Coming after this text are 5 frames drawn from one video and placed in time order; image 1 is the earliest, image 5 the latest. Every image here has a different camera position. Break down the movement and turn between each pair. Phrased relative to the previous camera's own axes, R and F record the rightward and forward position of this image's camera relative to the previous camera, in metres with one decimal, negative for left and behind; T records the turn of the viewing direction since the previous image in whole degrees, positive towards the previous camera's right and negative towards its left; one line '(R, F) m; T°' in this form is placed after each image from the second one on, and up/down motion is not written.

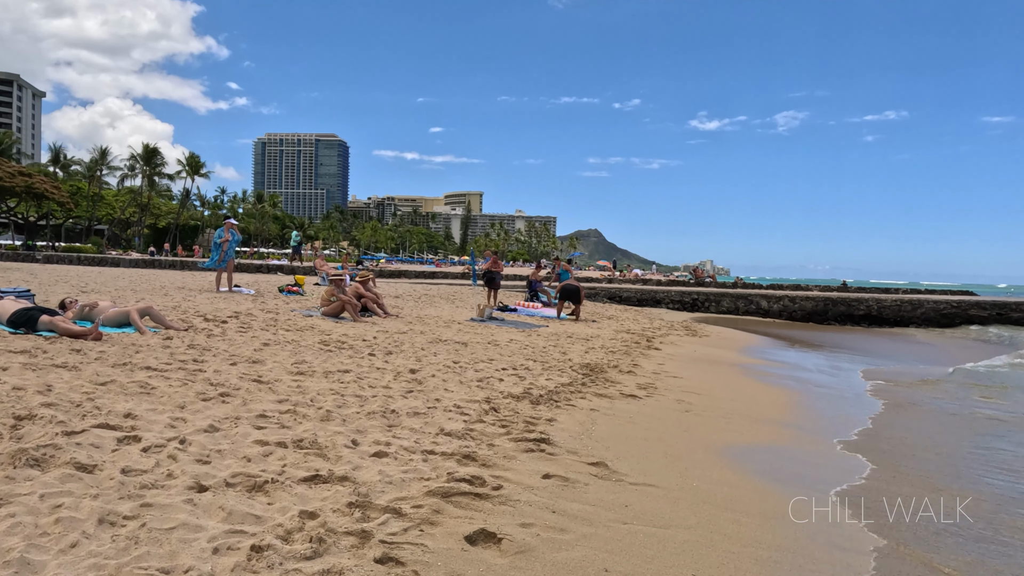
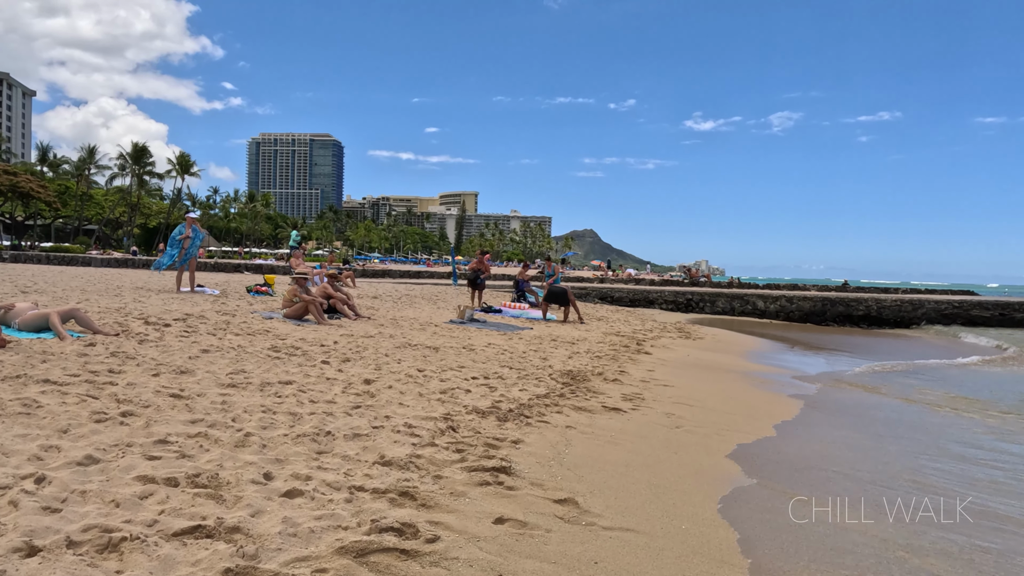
(+0.2, +0.8) m; 0°
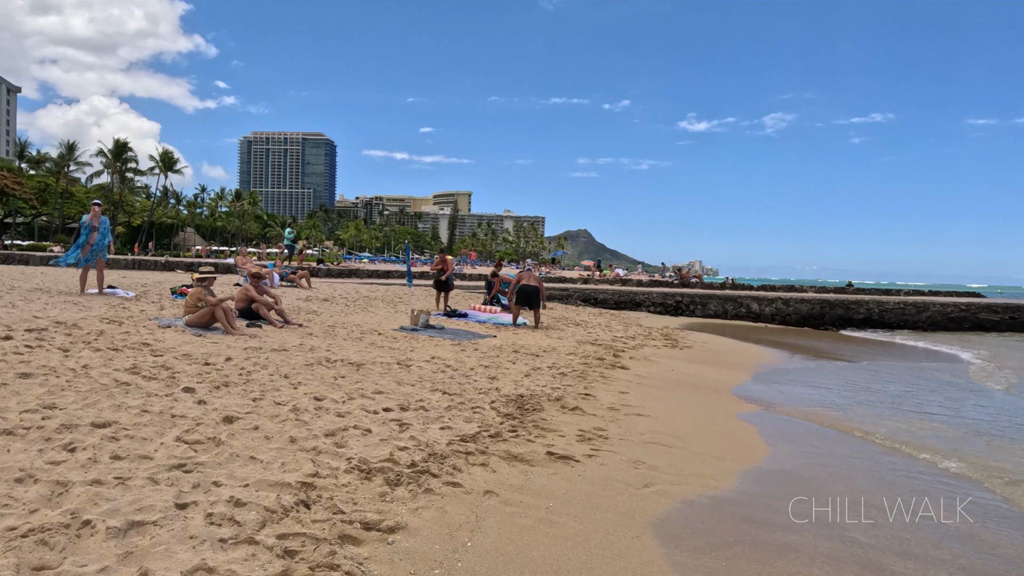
(+0.5, +1.5) m; +1°
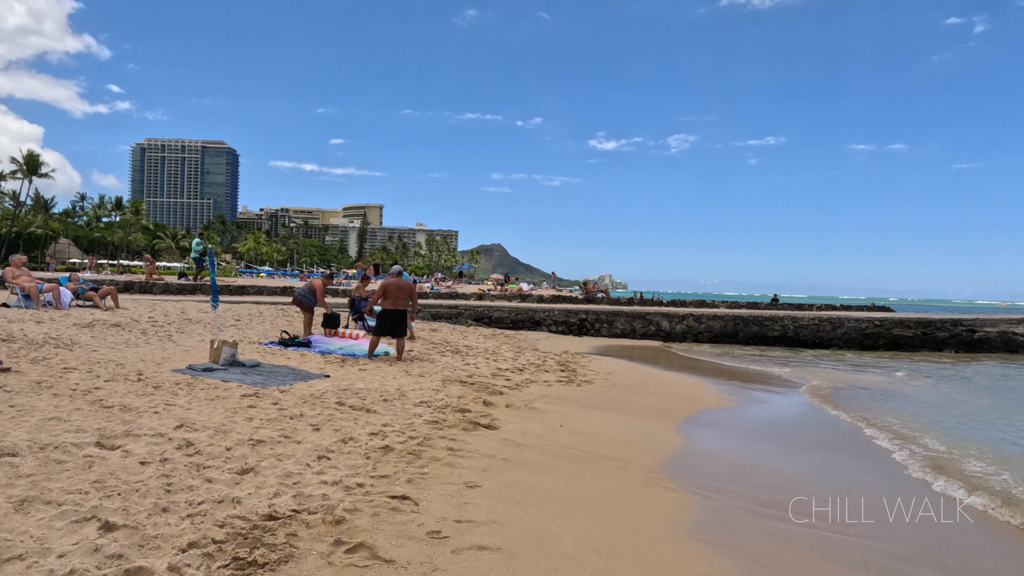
(+0.9, +2.6) m; +7°
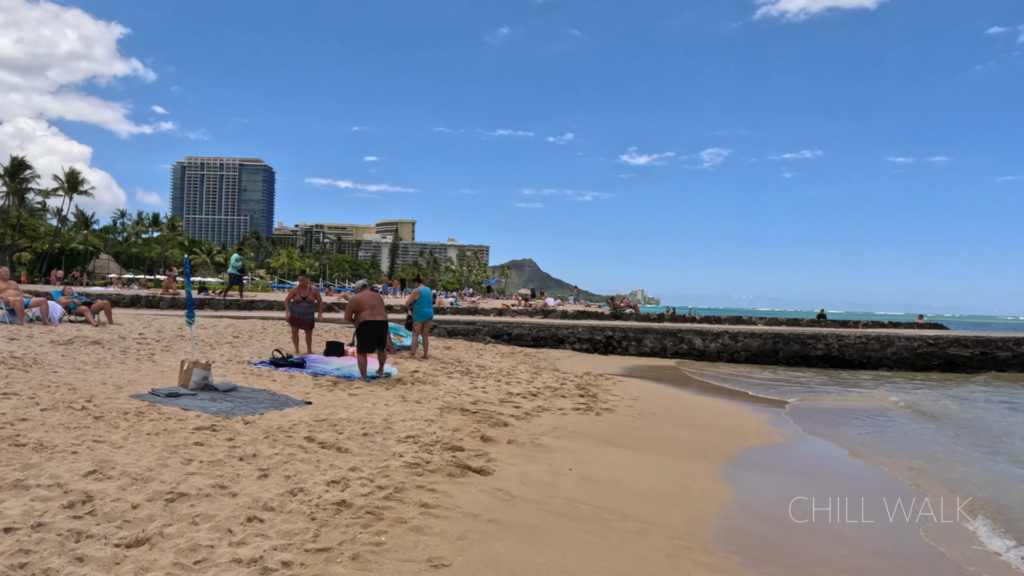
(+0.2, +1.0) m; -3°
